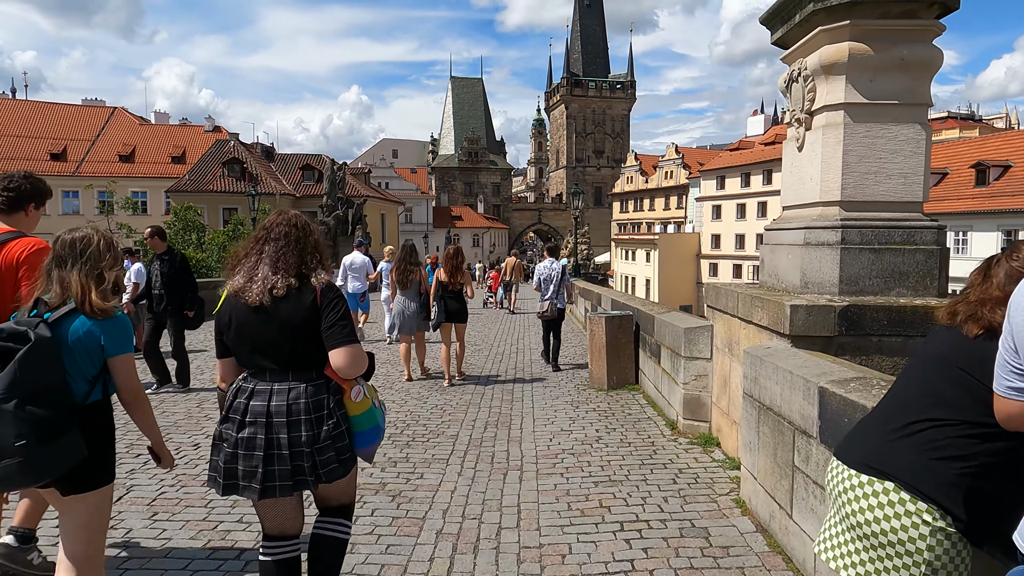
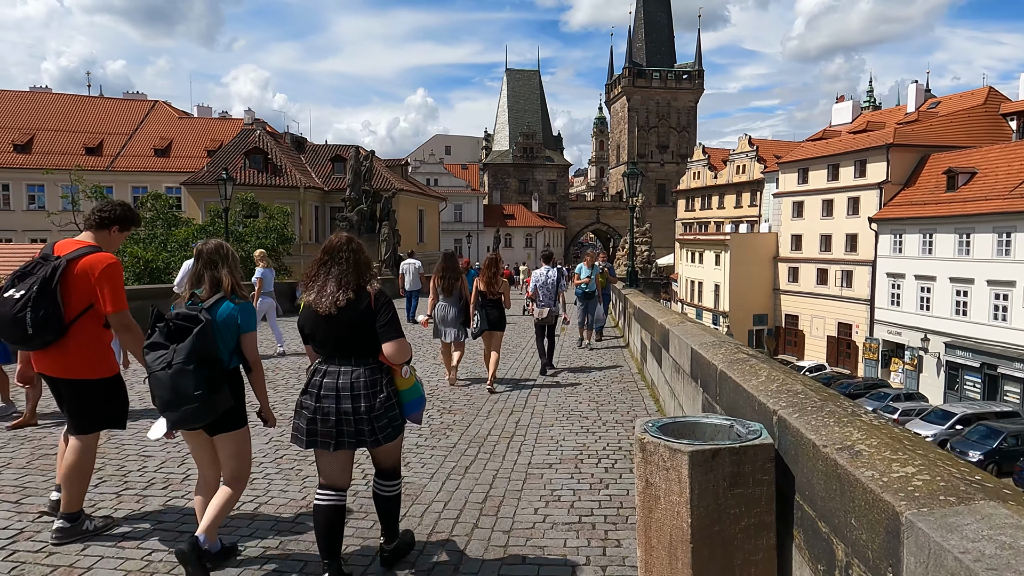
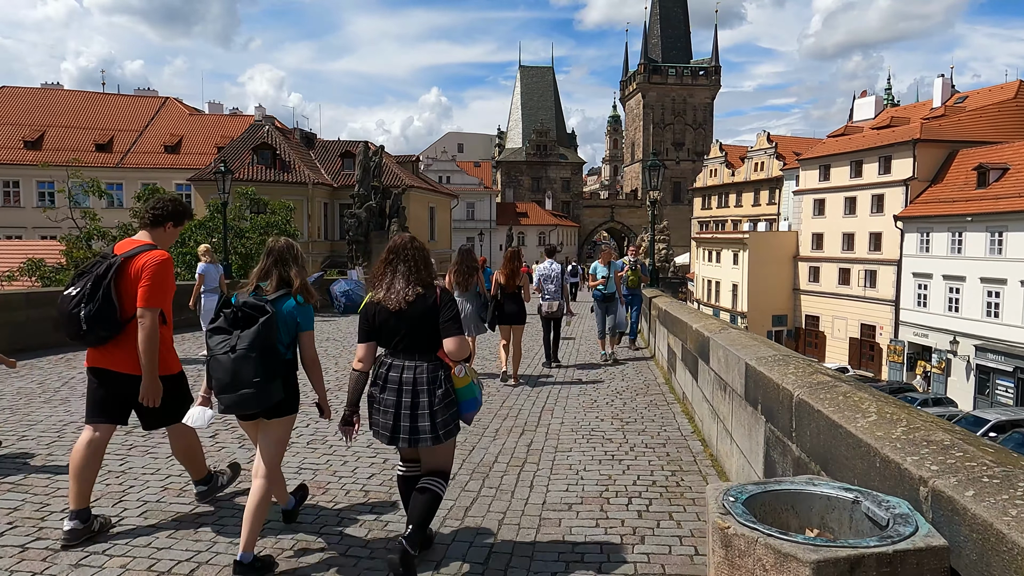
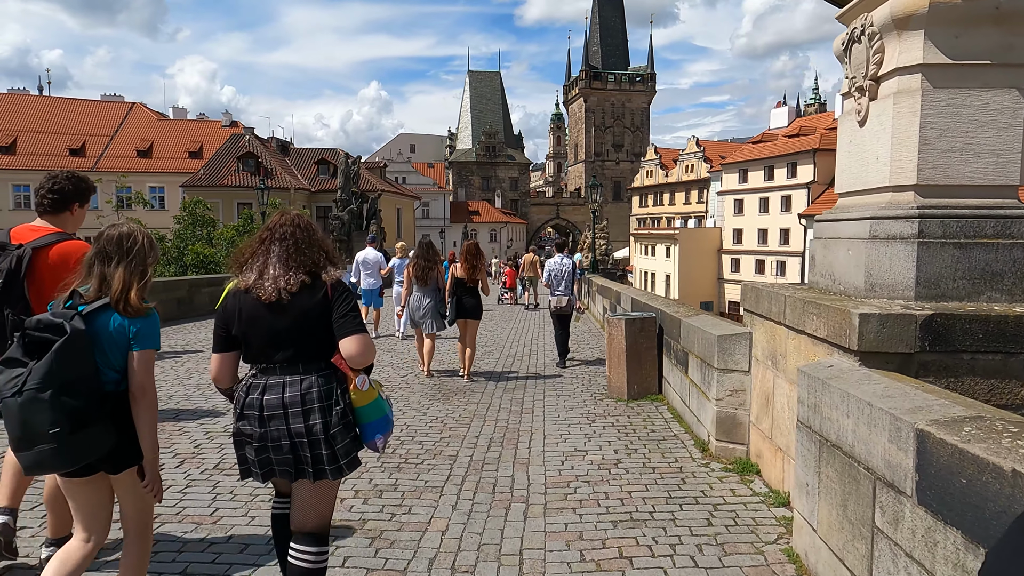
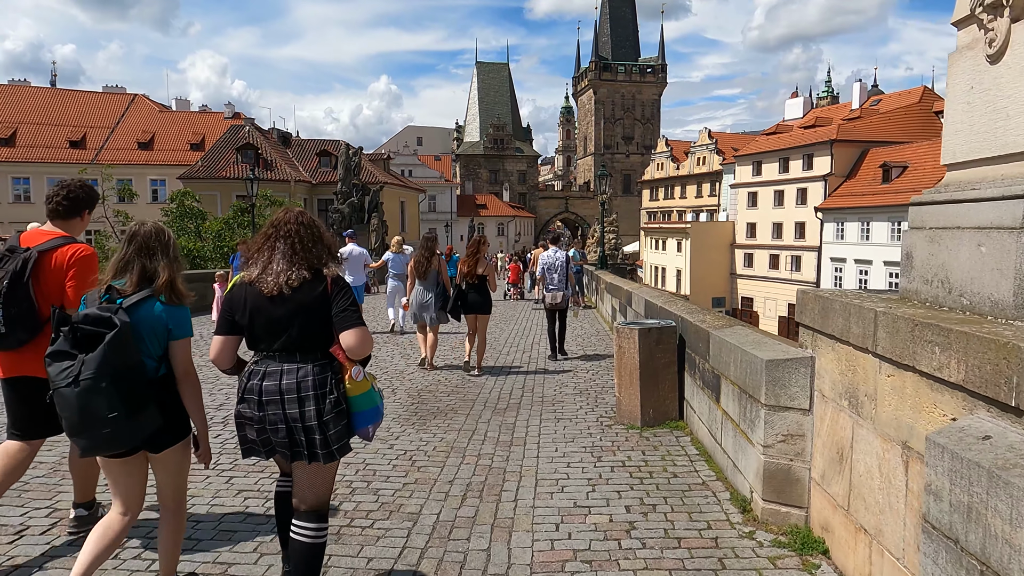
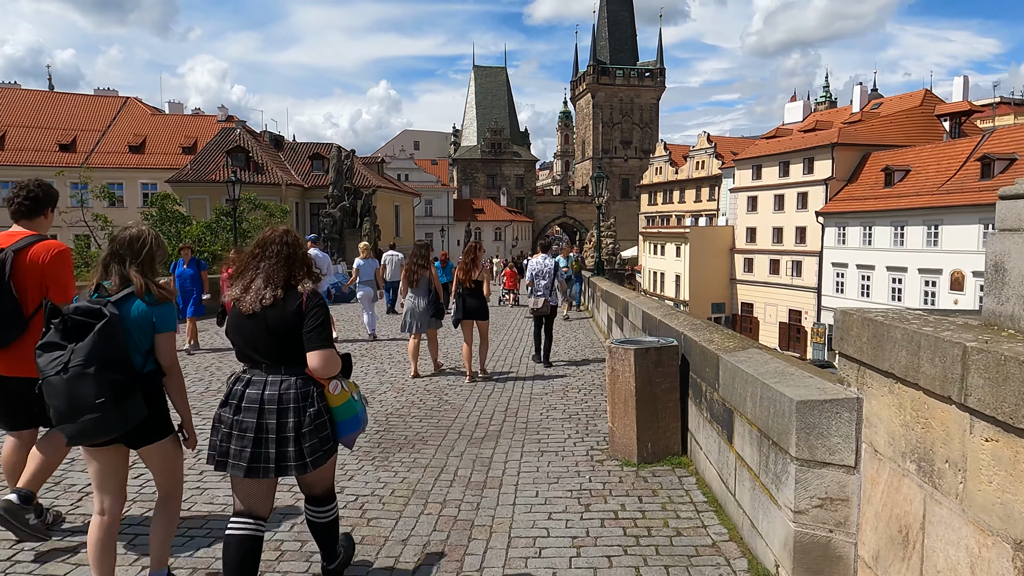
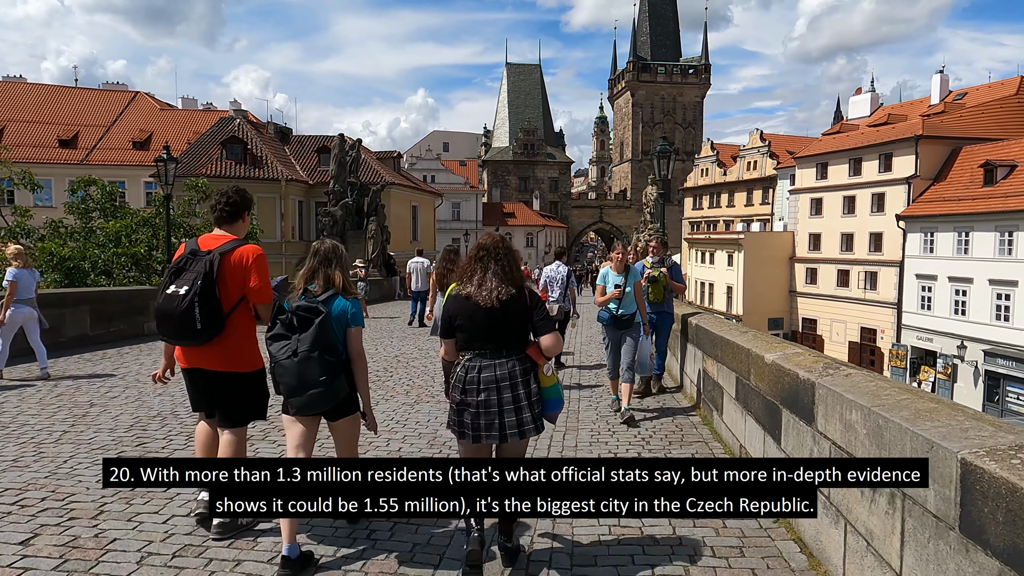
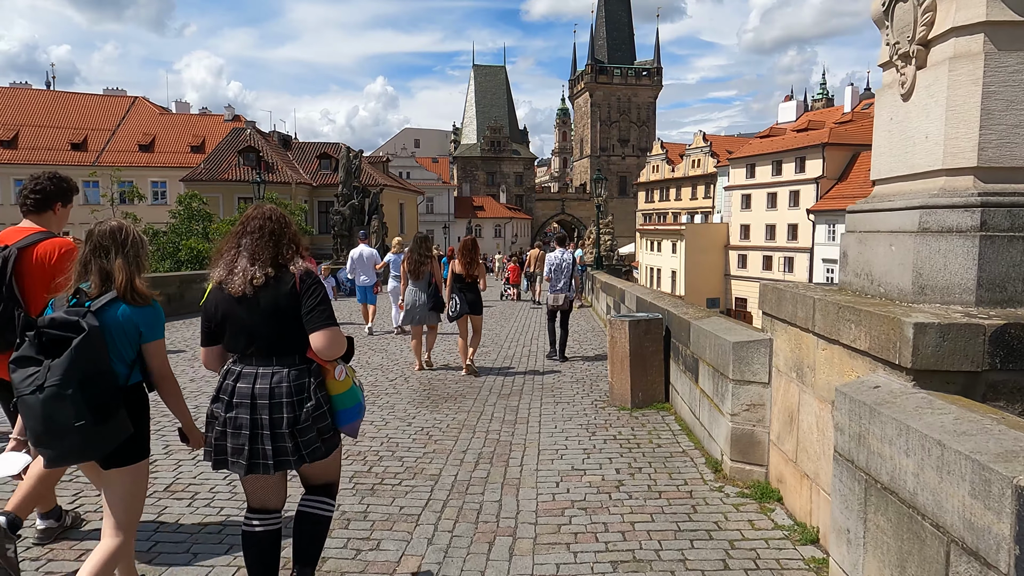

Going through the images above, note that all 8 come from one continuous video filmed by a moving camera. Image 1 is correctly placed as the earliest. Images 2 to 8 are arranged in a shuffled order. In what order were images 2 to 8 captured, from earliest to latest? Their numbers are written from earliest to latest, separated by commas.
4, 8, 5, 6, 2, 3, 7
